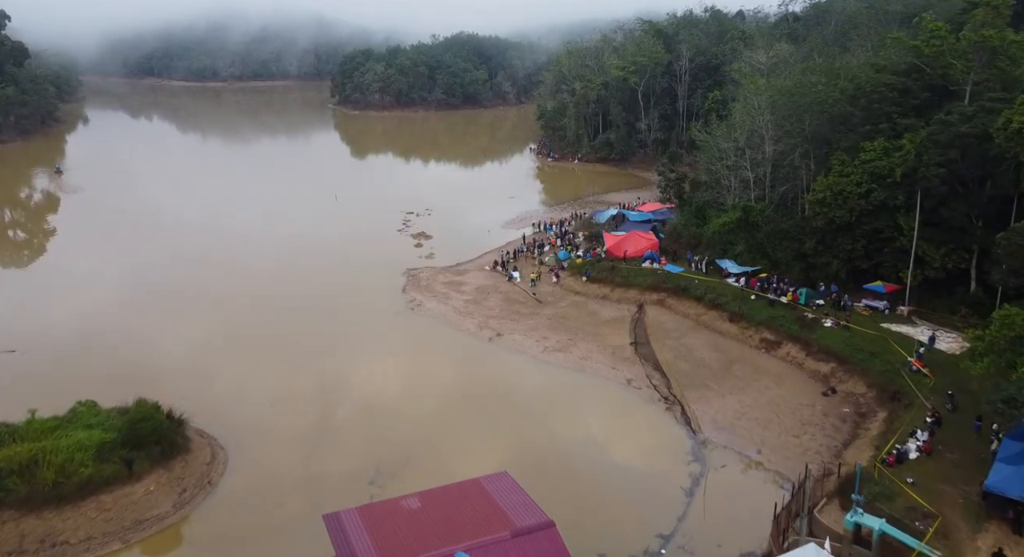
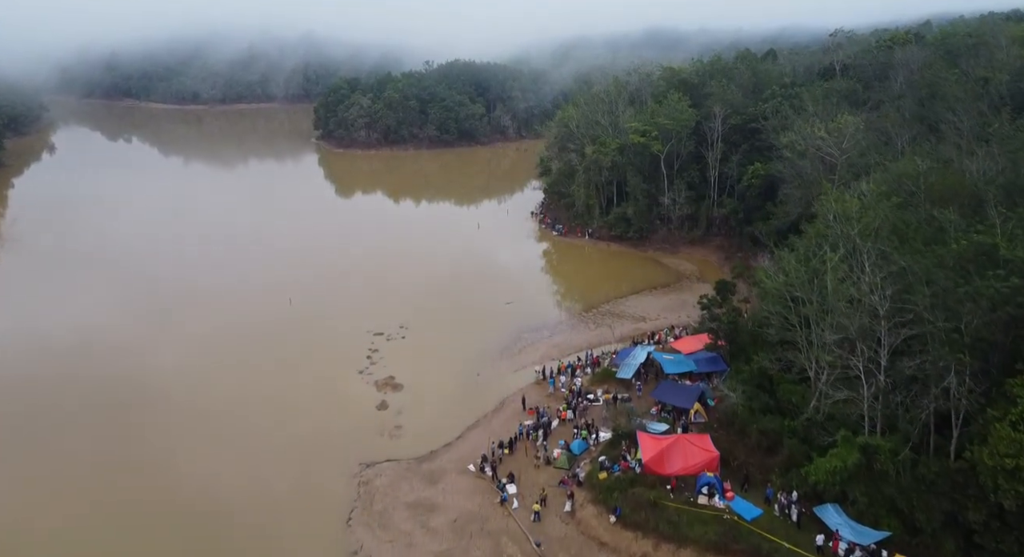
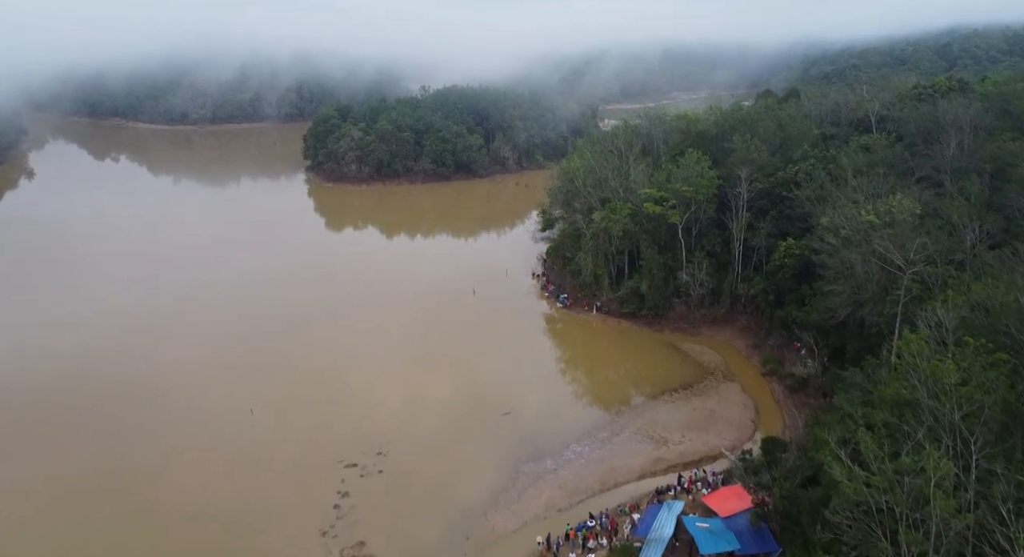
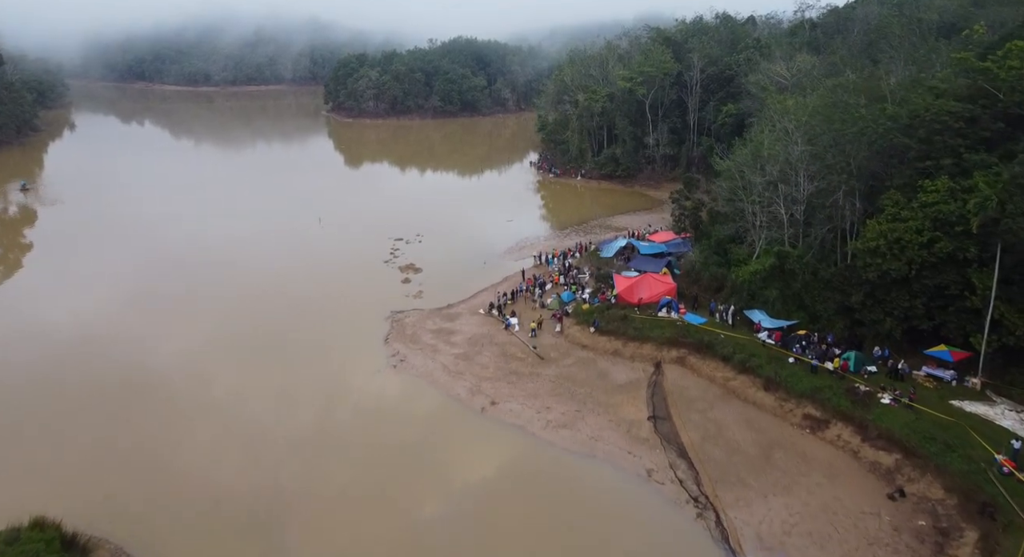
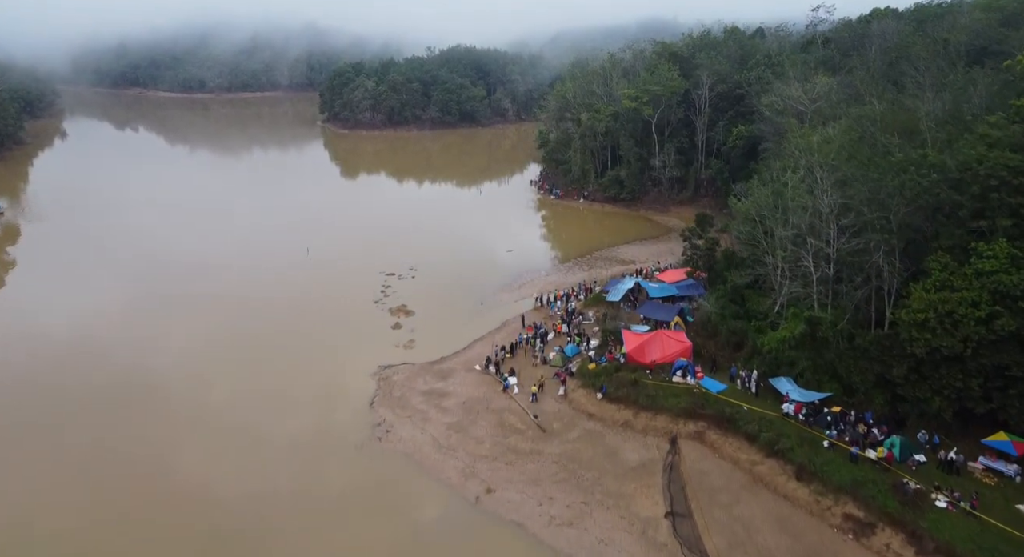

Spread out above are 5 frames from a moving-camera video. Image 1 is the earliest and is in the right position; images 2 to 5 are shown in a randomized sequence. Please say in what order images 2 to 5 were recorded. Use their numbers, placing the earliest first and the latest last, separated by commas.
4, 5, 2, 3
